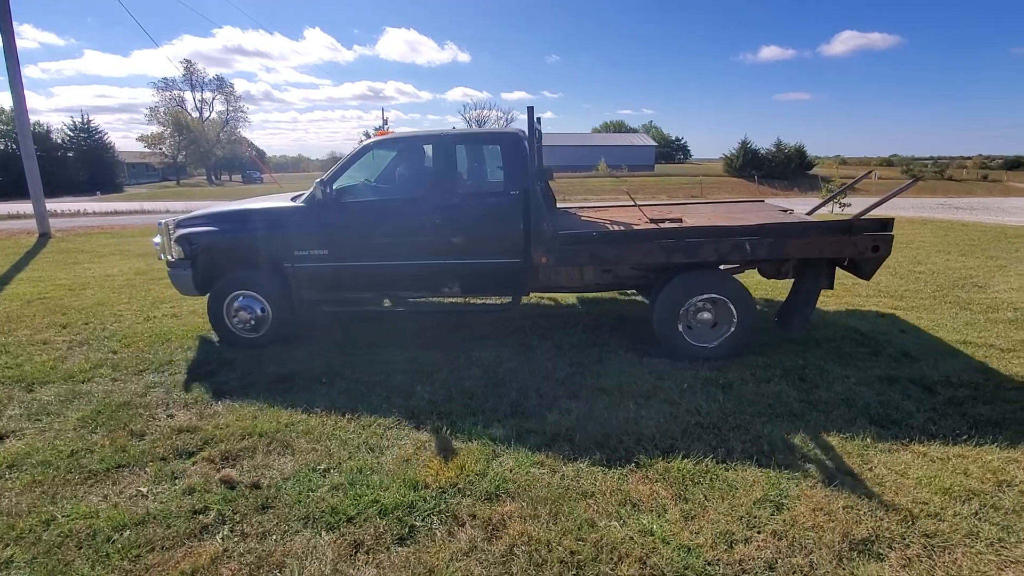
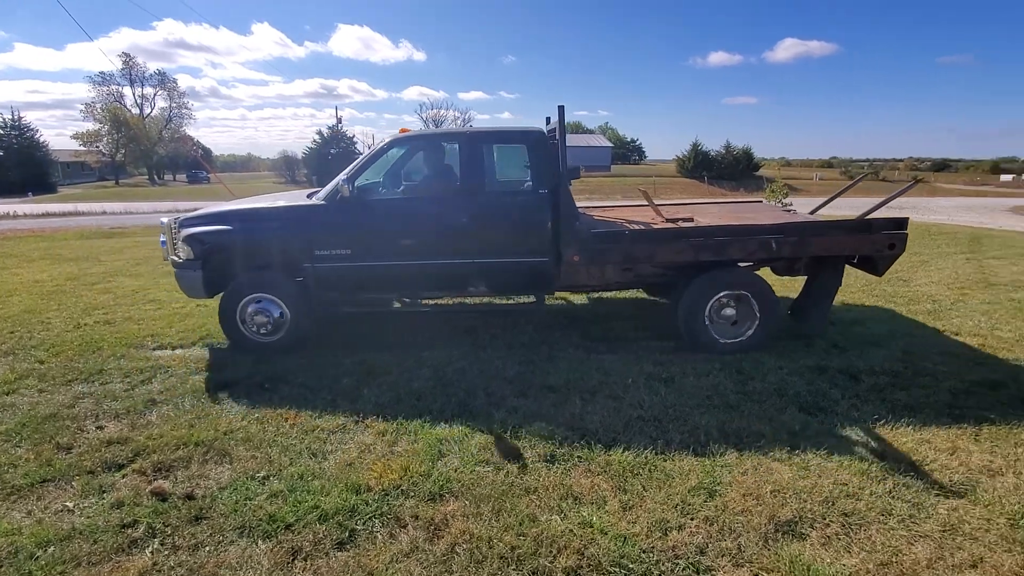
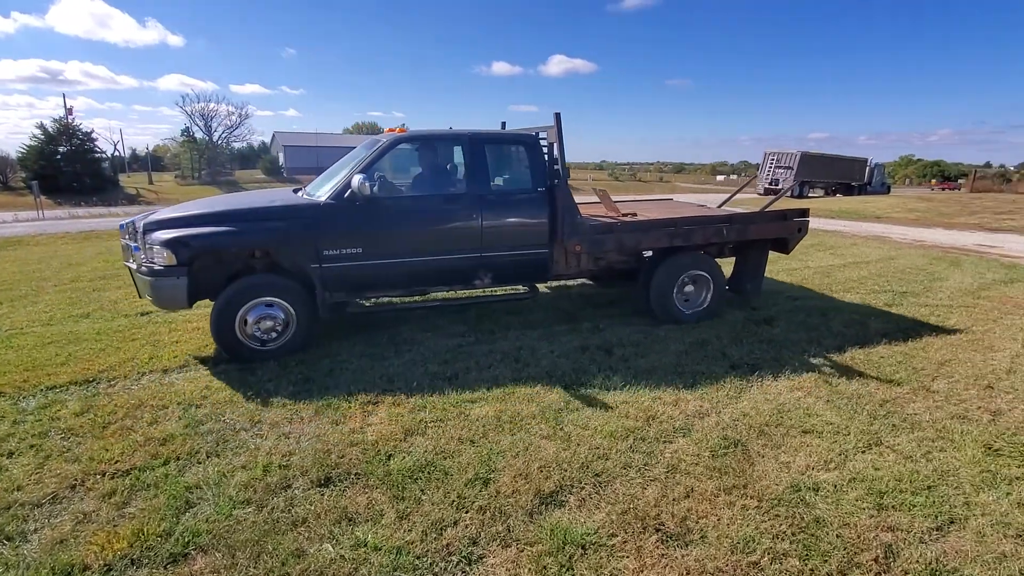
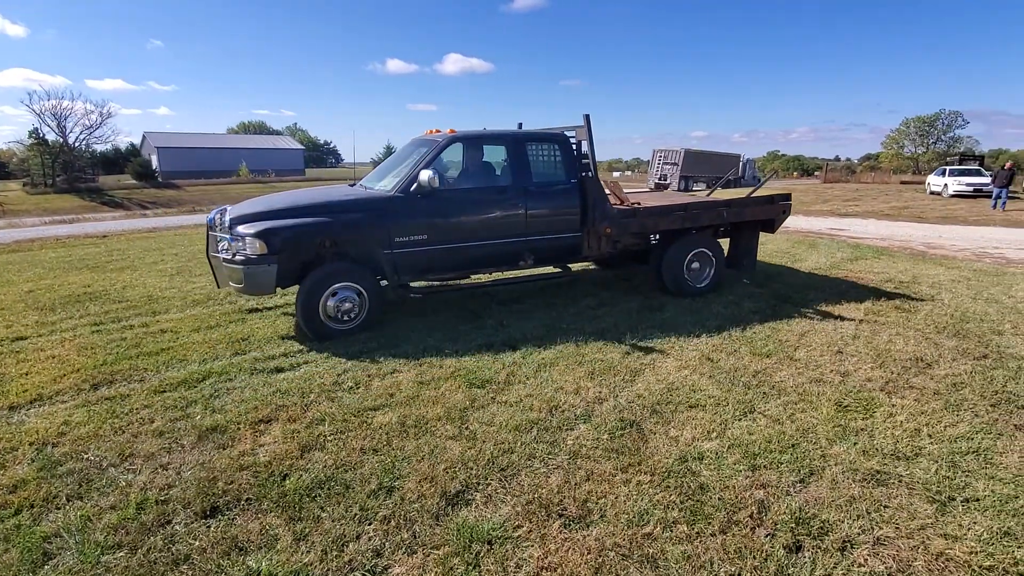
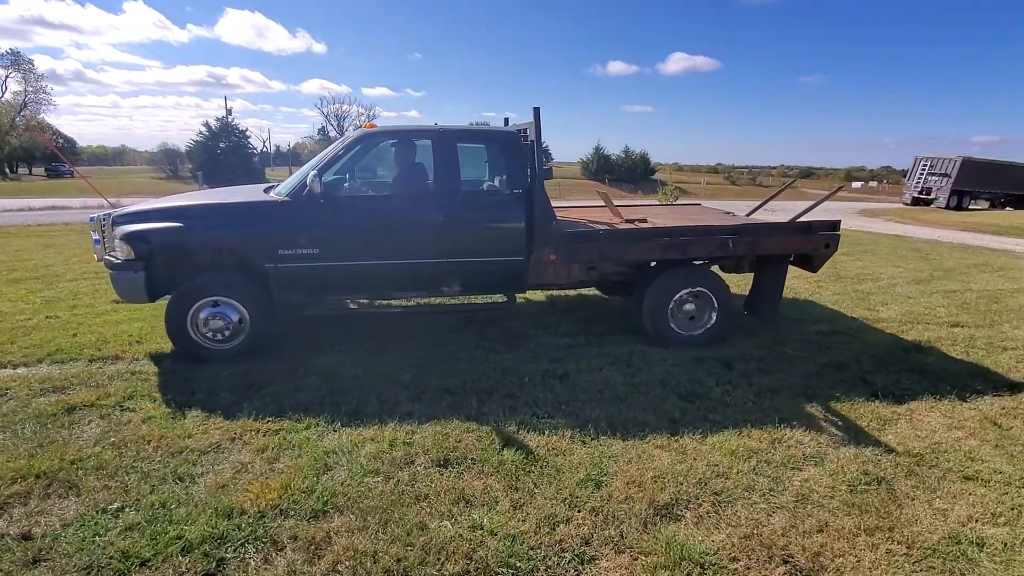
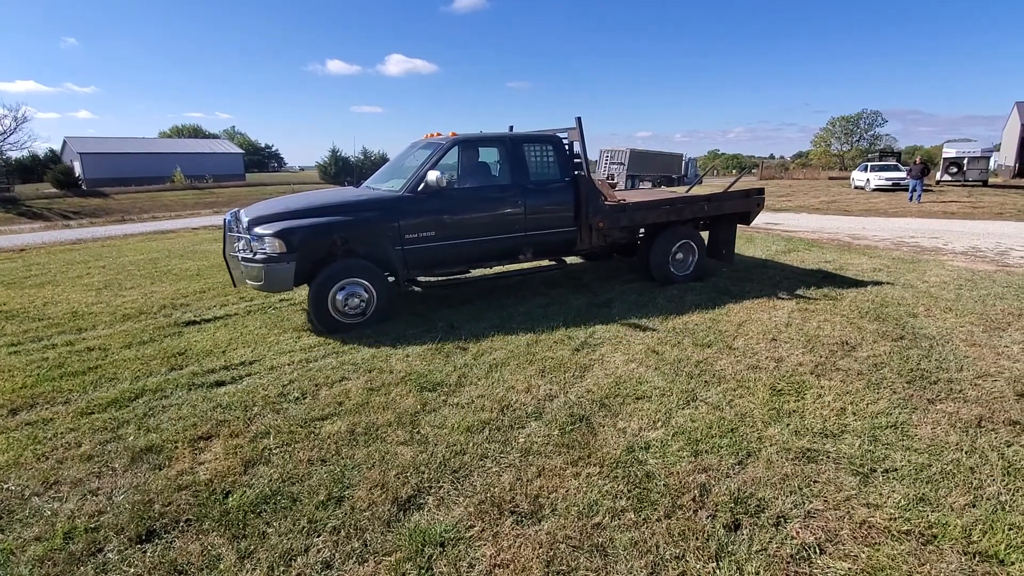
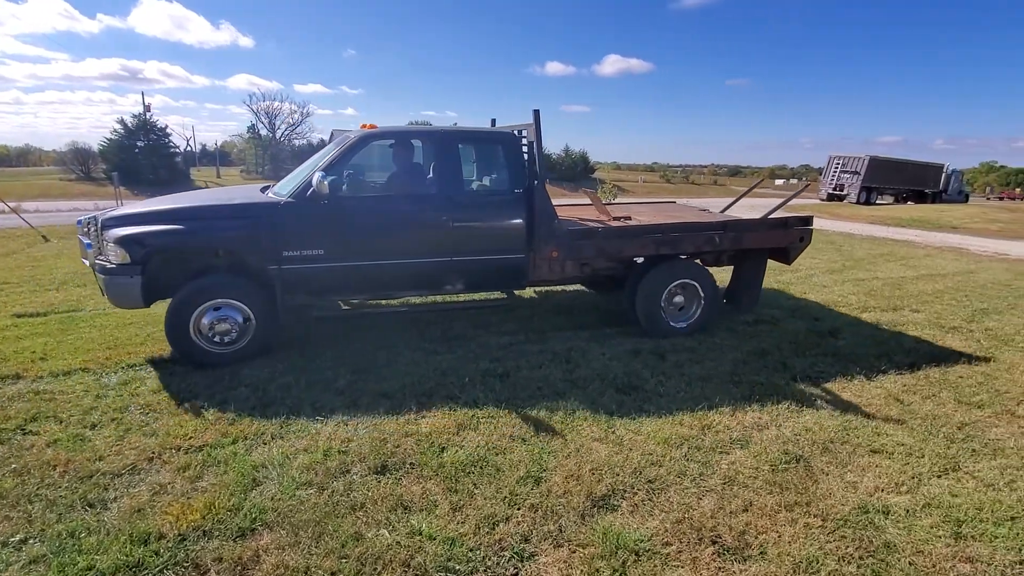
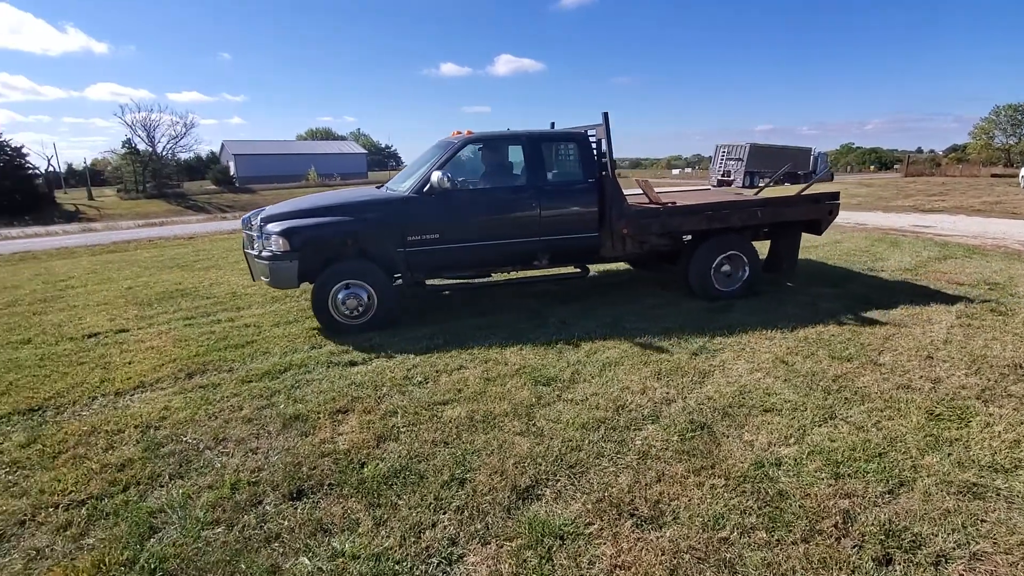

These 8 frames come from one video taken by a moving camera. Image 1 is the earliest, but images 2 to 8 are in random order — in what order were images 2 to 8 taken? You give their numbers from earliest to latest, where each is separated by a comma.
2, 5, 7, 3, 4, 6, 8
